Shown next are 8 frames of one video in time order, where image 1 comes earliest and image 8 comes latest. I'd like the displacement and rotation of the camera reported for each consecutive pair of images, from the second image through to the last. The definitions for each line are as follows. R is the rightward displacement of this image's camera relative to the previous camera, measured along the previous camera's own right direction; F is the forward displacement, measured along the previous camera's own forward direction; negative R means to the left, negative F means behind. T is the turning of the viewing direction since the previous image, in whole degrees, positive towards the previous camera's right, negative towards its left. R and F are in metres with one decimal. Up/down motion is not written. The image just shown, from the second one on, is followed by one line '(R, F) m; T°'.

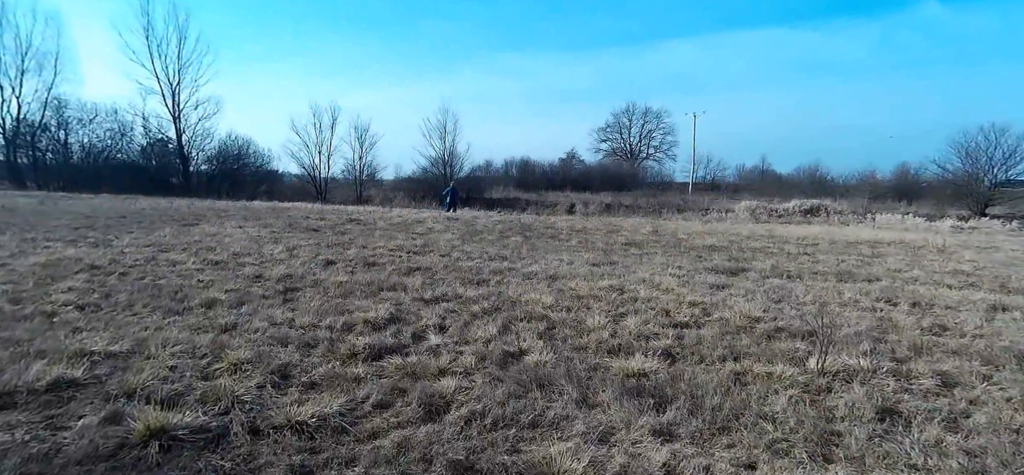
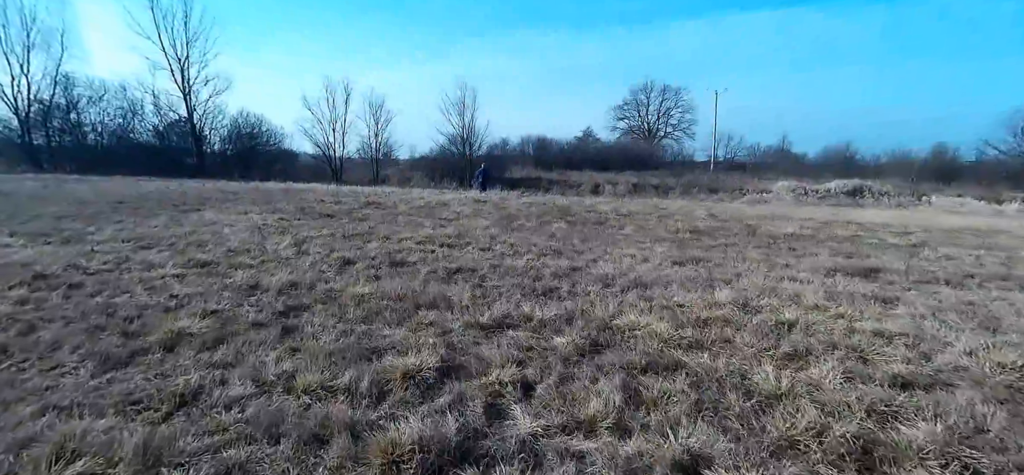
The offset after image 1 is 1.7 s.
(-0.7, +2.1) m; -1°
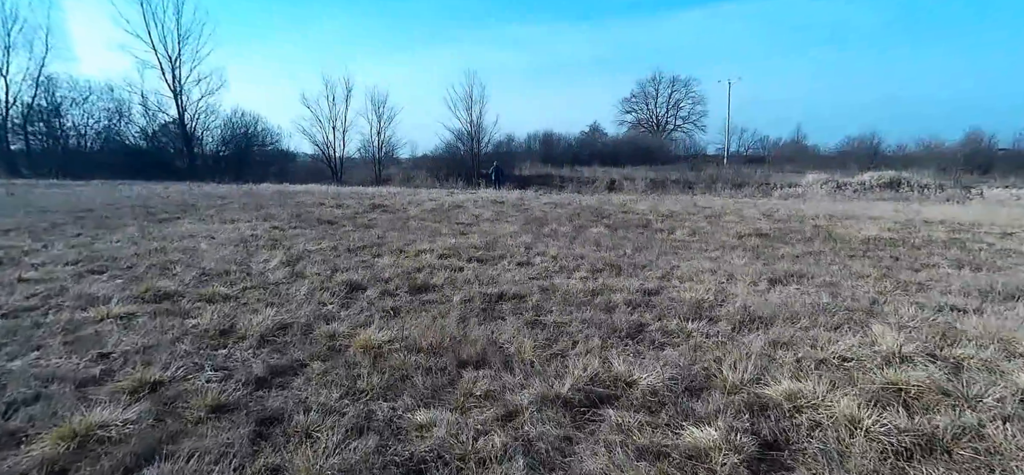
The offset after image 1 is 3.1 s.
(-0.6, +1.7) m; 0°
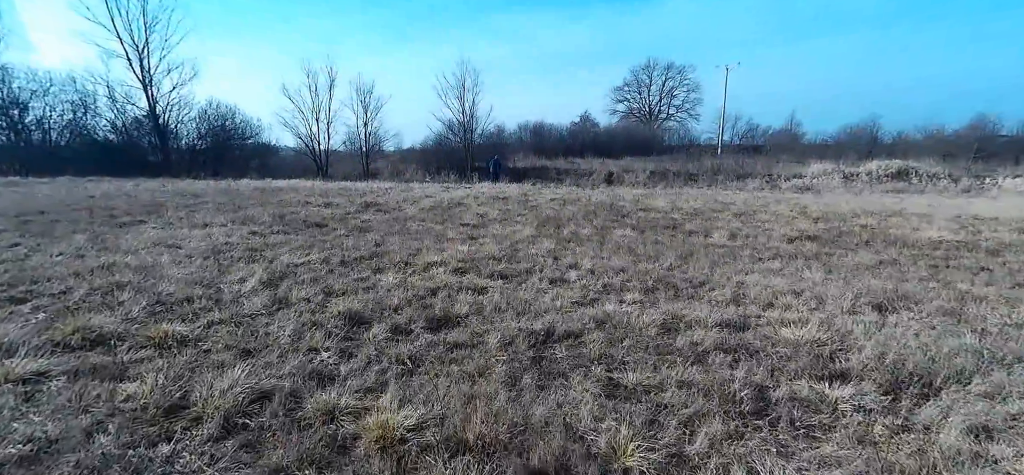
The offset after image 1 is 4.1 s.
(-0.5, +1.3) m; +1°
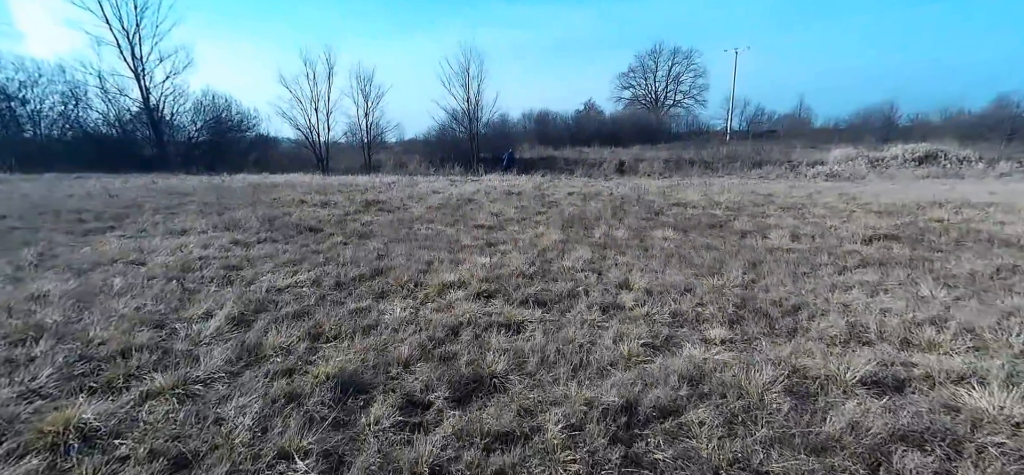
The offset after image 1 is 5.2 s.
(-0.3, +1.3) m; 0°
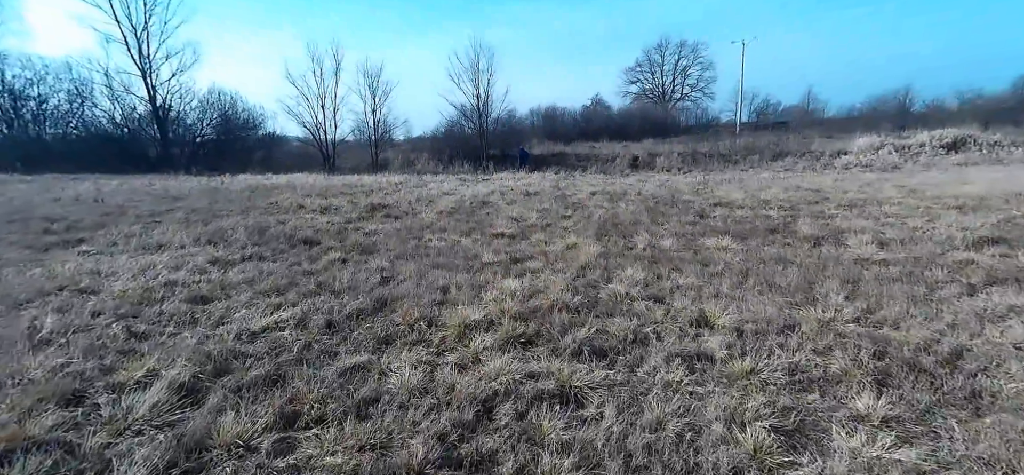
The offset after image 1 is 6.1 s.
(-0.3, +1.3) m; -1°
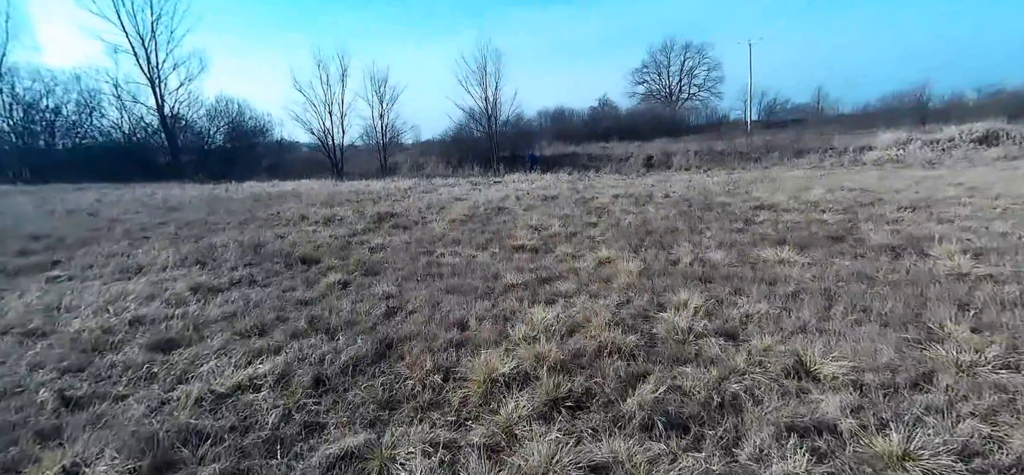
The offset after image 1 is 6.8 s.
(-0.2, +1.0) m; -1°
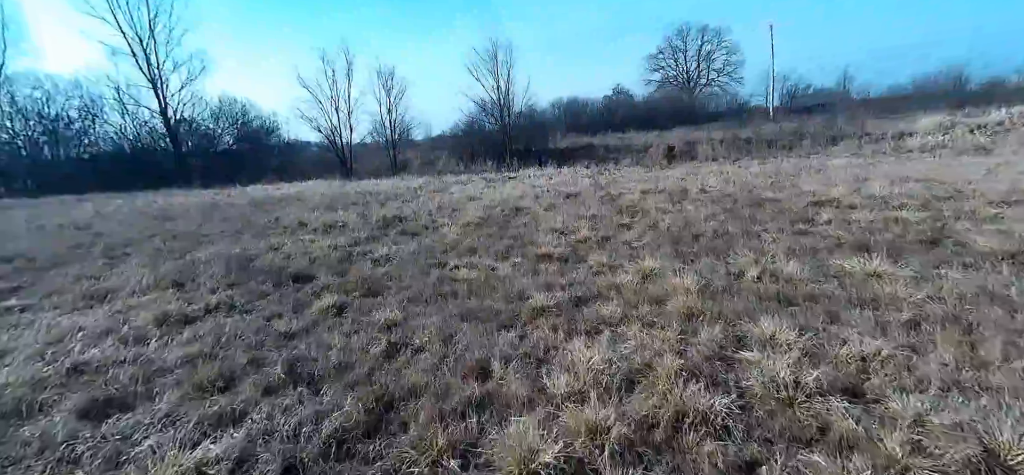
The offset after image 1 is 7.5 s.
(-0.1, +1.0) m; -1°
